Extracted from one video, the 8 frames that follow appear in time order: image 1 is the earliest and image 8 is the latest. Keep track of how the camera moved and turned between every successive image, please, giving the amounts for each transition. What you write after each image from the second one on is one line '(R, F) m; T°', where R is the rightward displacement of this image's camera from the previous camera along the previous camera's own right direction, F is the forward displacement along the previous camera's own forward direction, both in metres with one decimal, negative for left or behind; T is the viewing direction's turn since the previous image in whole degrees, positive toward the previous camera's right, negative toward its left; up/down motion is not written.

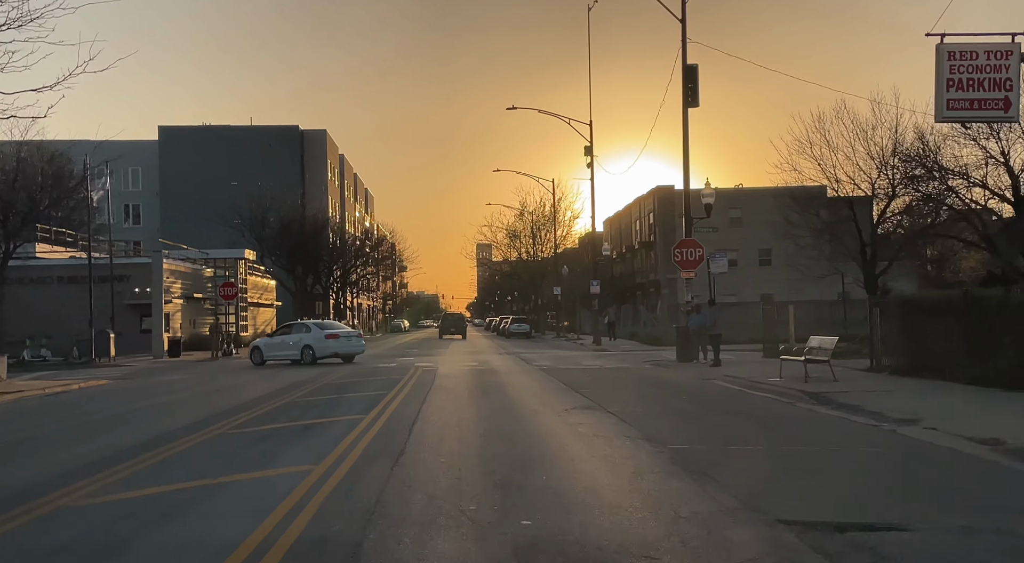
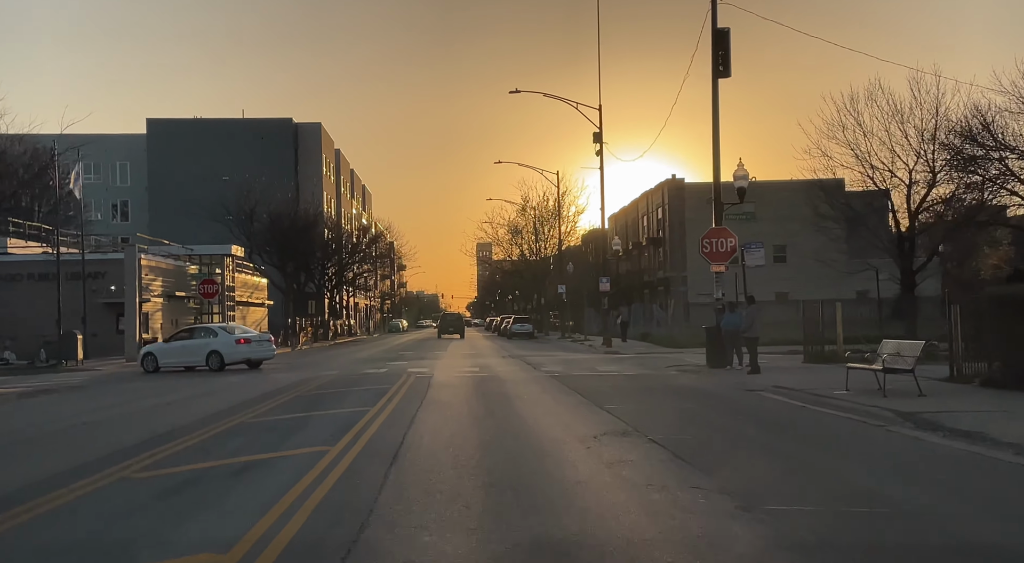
(-0.2, +3.2) m; 0°
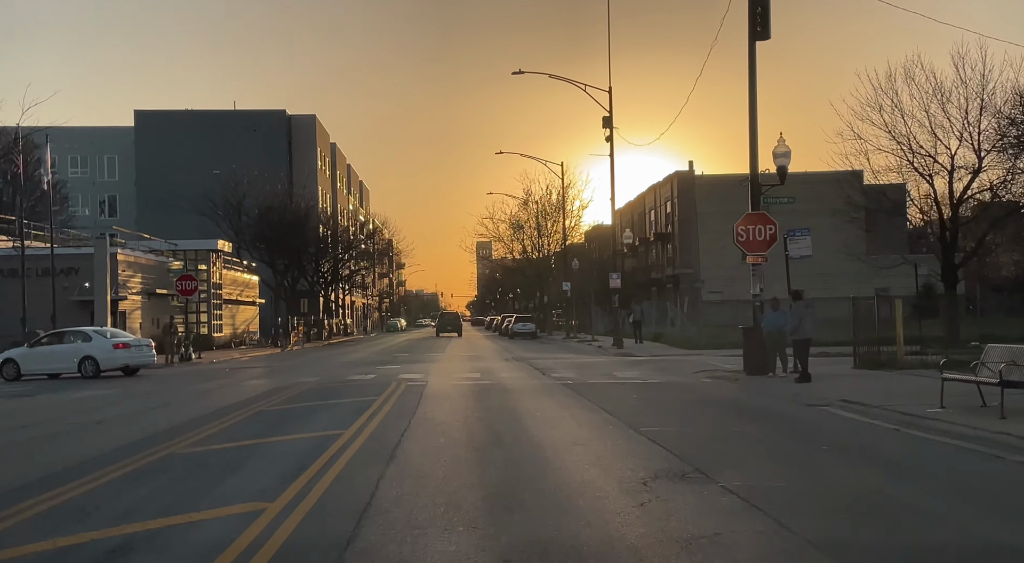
(-0.1, +3.0) m; 0°
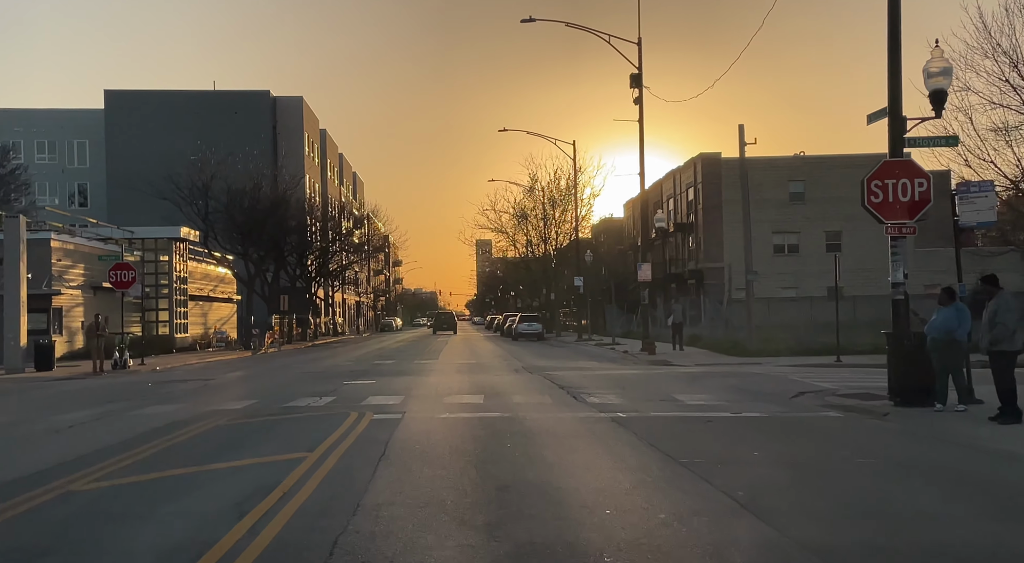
(-0.3, +6.6) m; 0°
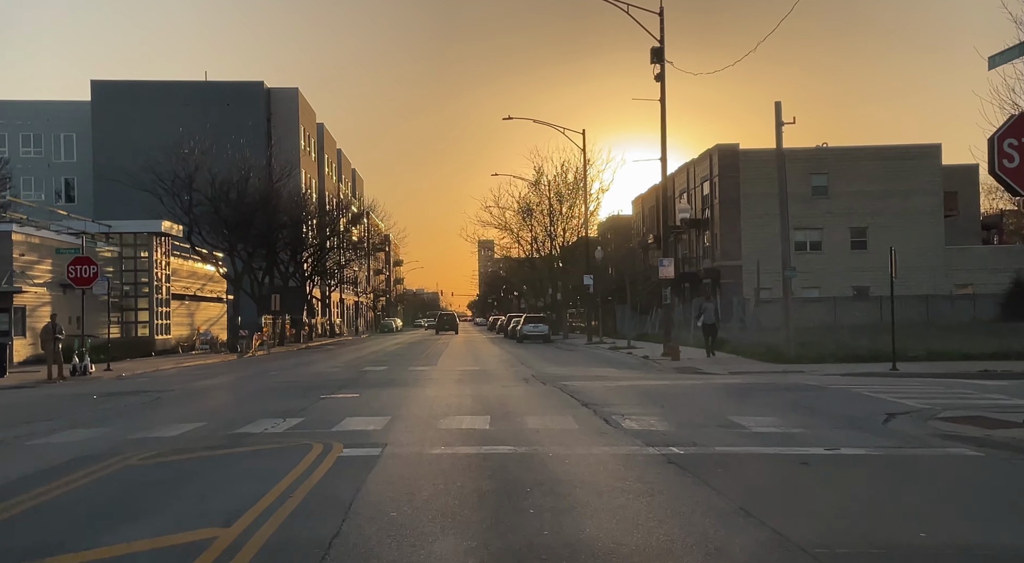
(-0.2, +3.2) m; 0°
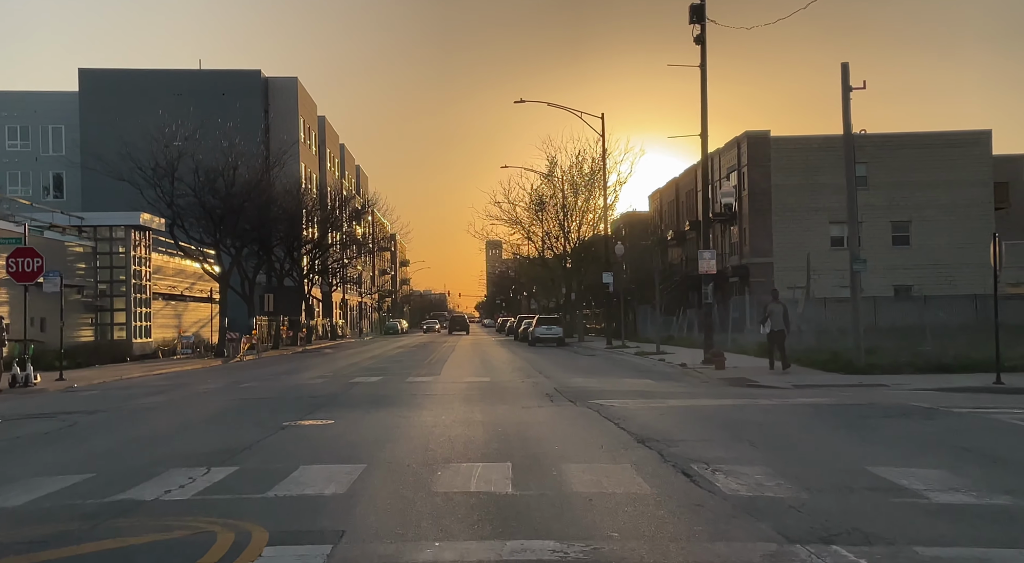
(-0.2, +4.0) m; -1°
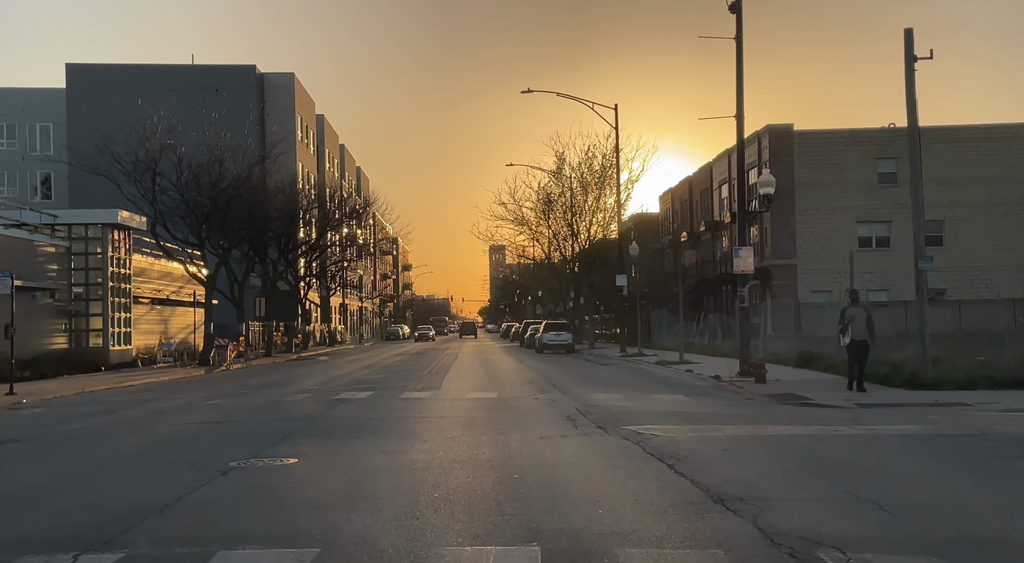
(-0.2, +2.9) m; 0°
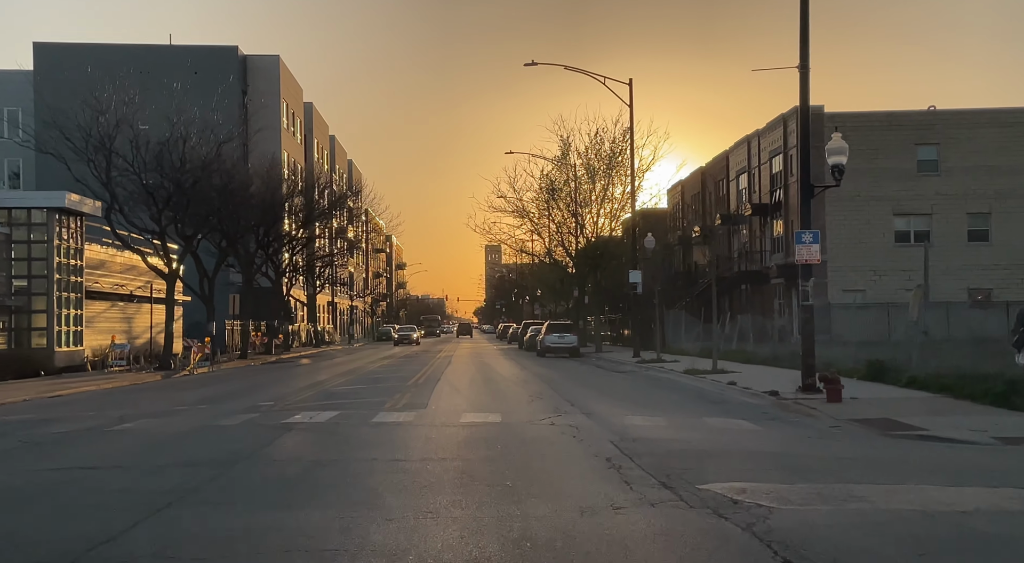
(-0.2, +4.4) m; 0°
